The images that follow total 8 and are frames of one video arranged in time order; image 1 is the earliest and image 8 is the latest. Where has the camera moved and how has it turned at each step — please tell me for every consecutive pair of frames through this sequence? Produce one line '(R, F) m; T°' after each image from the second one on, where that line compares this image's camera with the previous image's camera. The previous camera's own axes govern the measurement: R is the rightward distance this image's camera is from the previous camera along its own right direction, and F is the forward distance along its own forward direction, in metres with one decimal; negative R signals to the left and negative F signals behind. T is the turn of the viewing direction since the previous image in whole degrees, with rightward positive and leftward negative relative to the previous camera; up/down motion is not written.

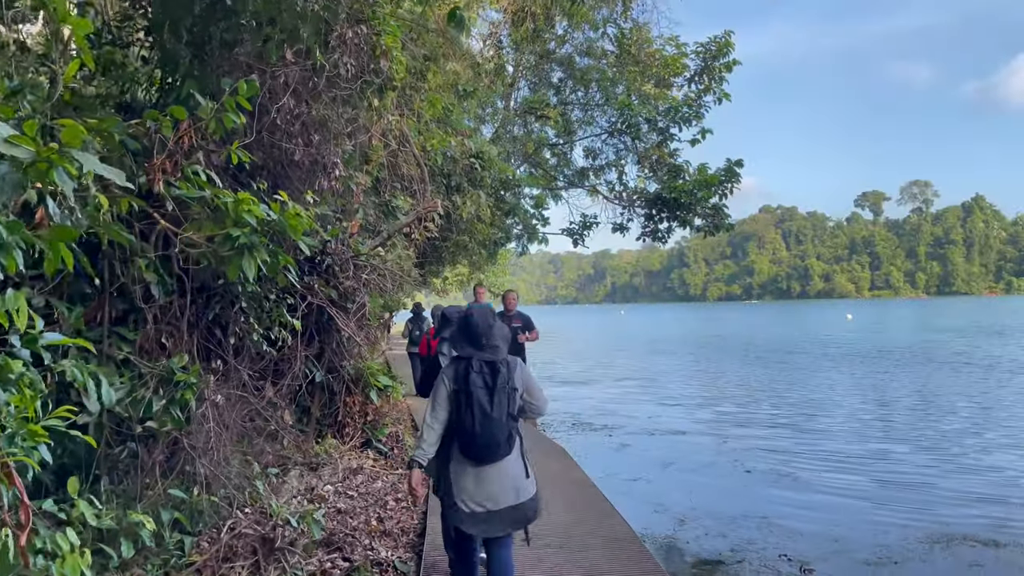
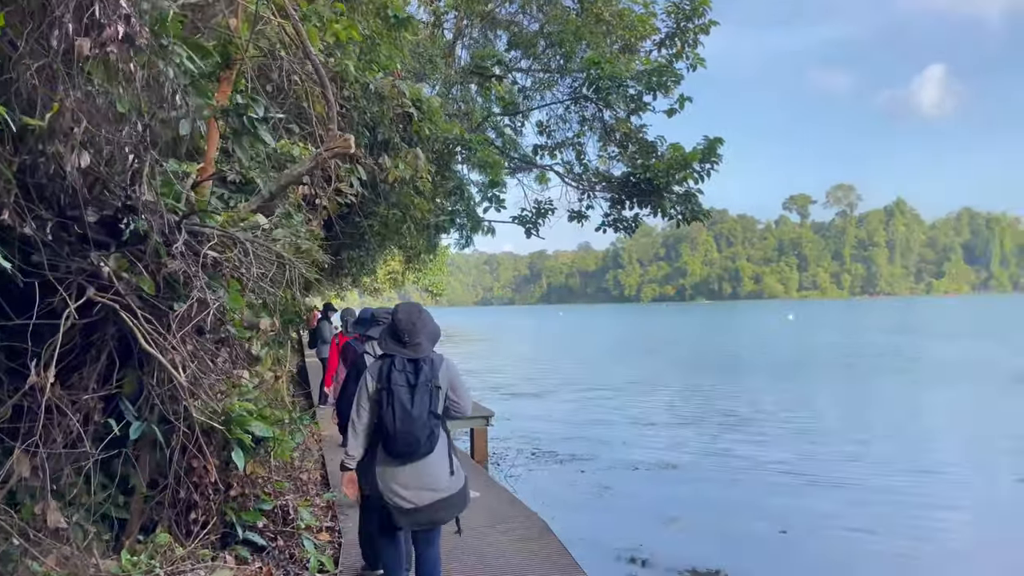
(-0.1, +2.5) m; +5°
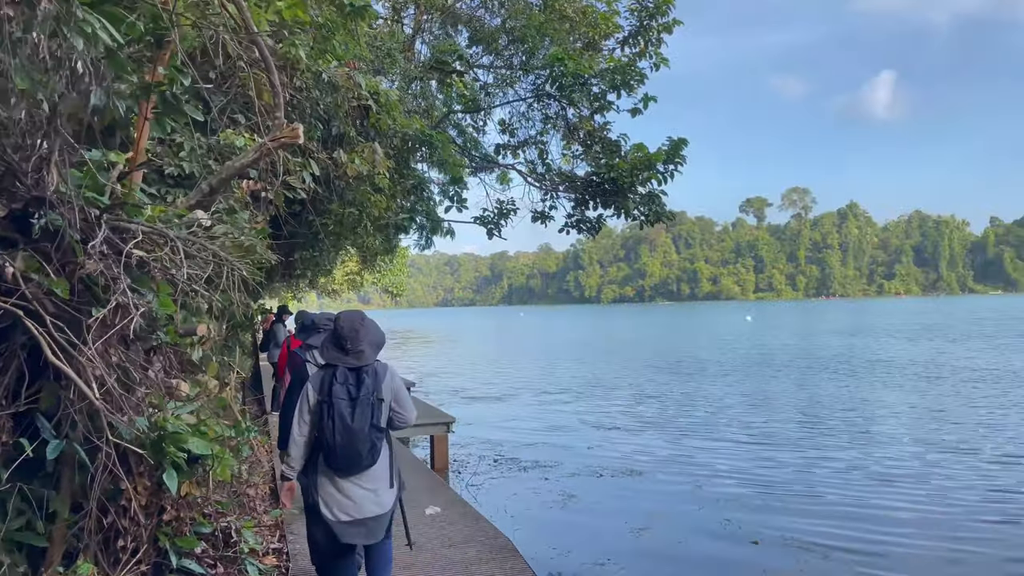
(0.0, +0.3) m; +3°
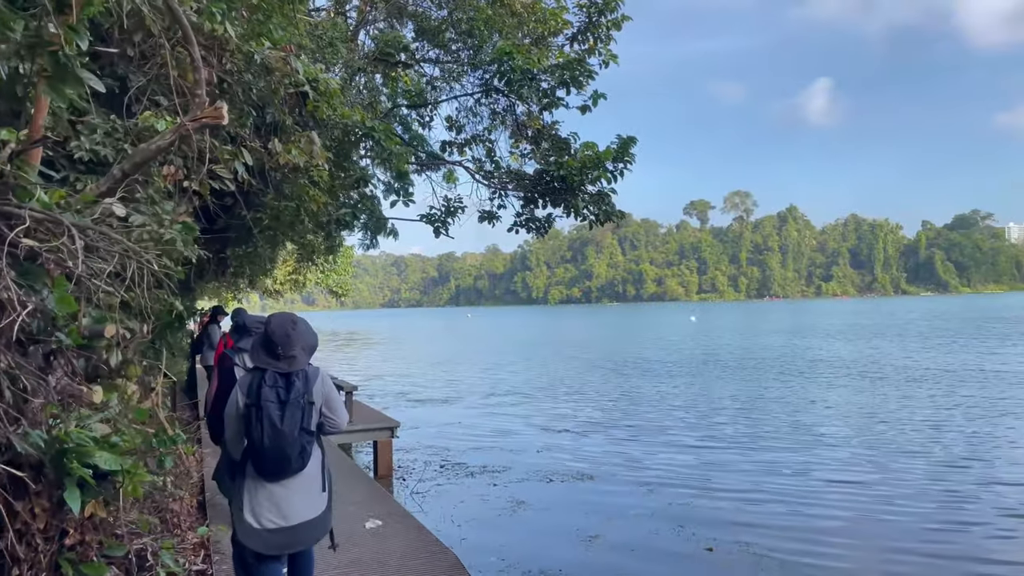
(0.0, +0.3) m; +4°
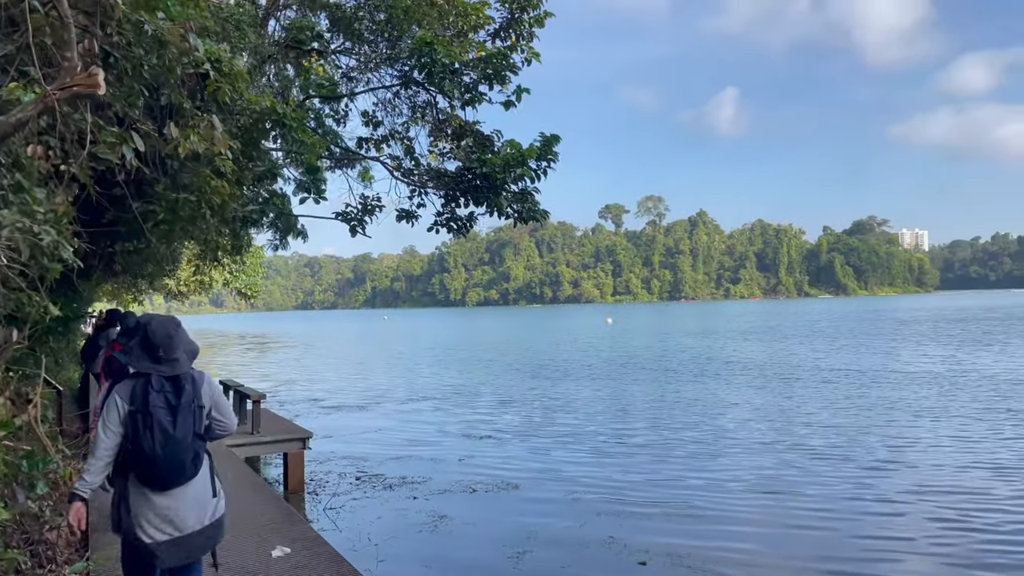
(0.0, +0.4) m; +6°
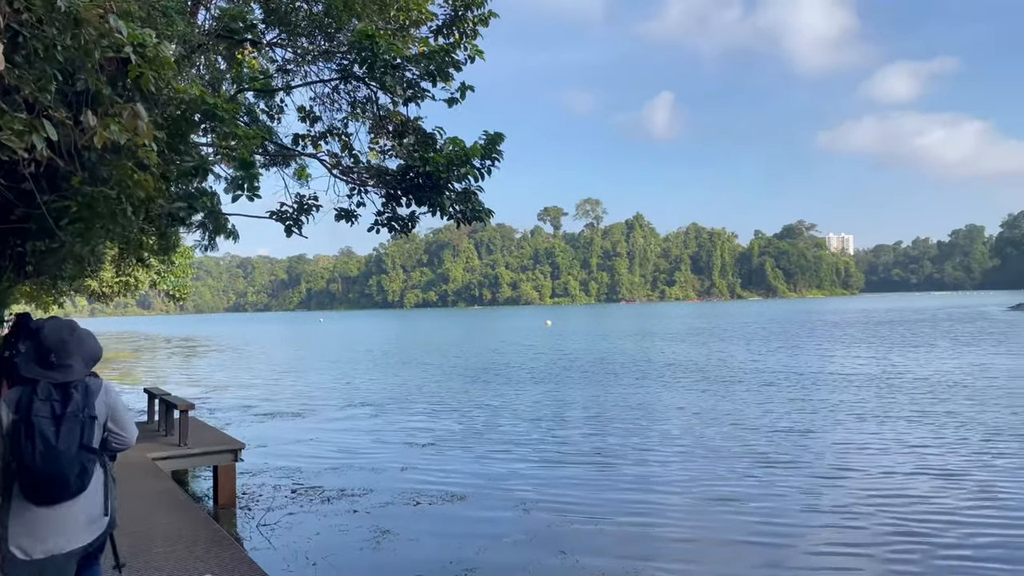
(-0.1, +0.3) m; +4°
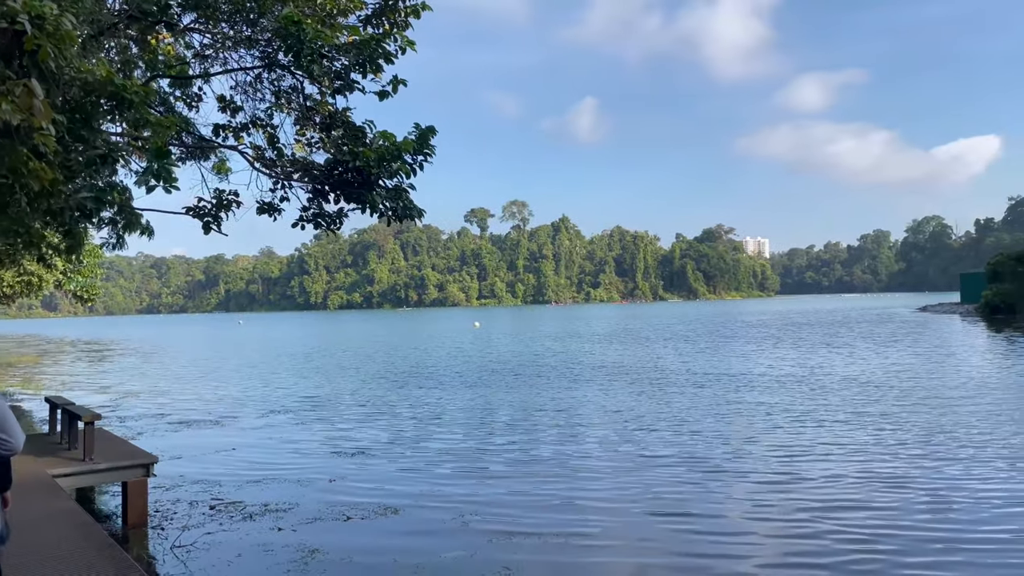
(-0.1, +0.4) m; +5°
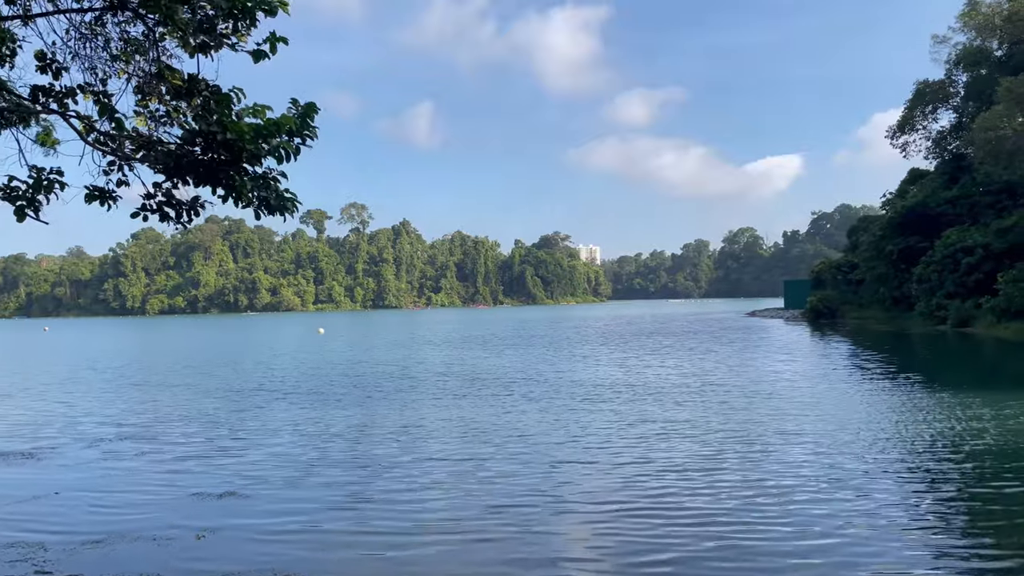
(-0.7, +1.4) m; +12°
